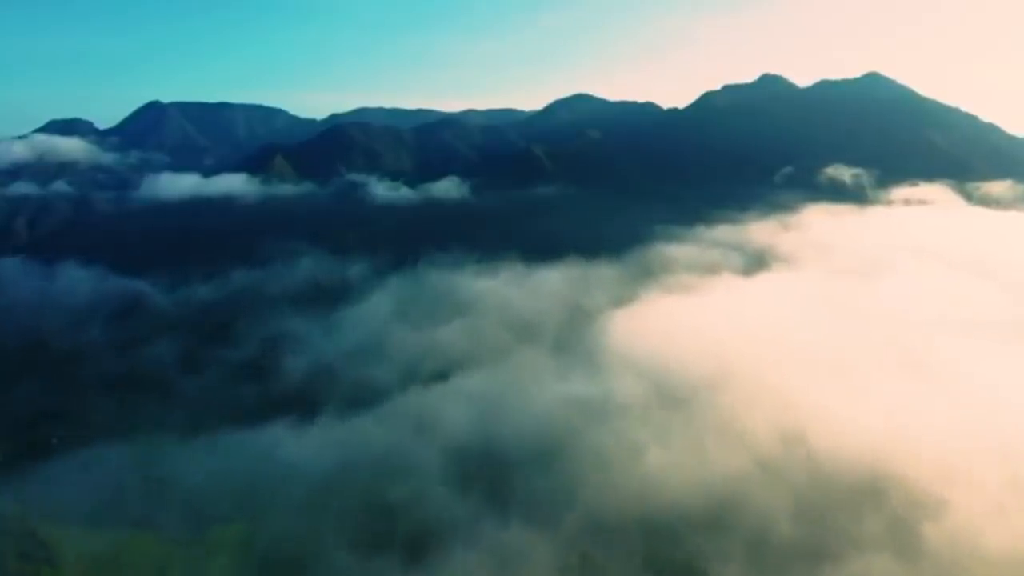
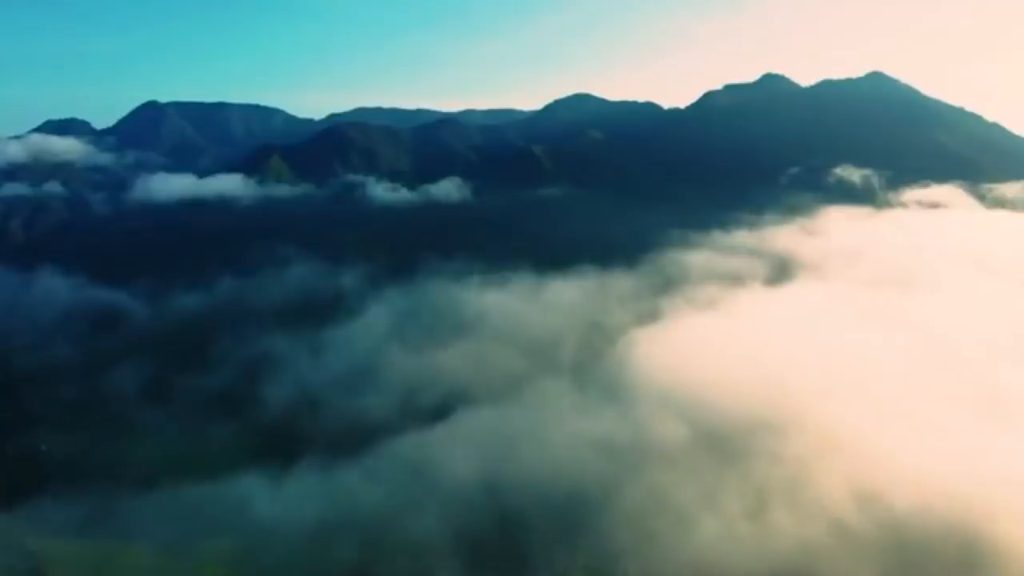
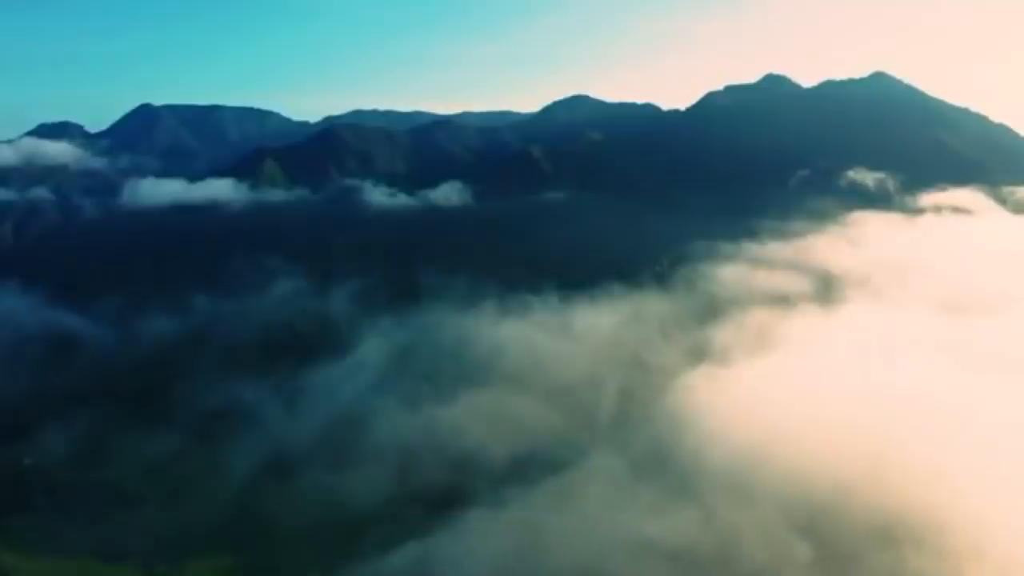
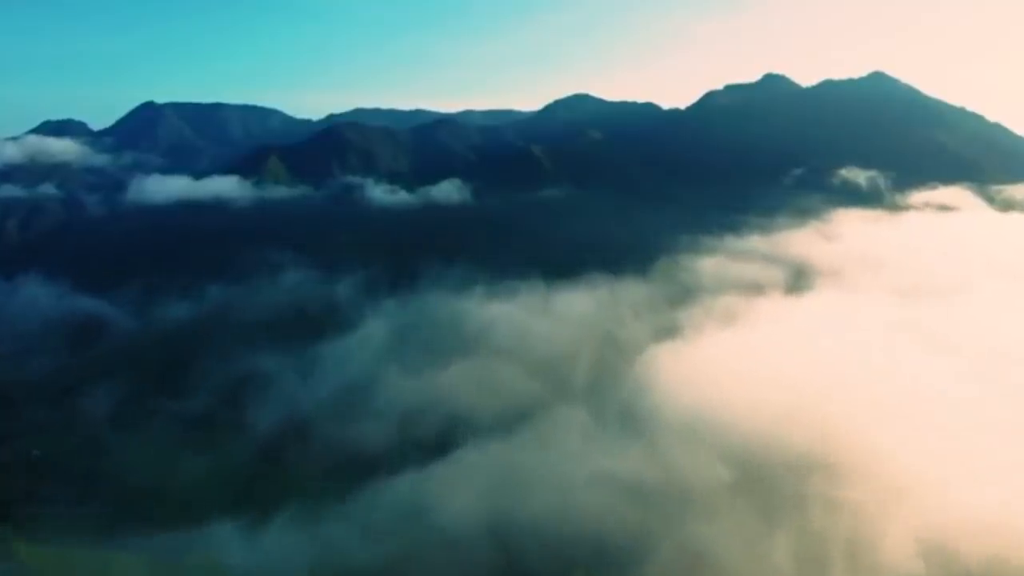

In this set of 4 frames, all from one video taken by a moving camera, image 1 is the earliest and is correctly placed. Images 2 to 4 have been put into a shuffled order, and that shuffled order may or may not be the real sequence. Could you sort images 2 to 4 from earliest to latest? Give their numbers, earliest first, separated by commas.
2, 4, 3
